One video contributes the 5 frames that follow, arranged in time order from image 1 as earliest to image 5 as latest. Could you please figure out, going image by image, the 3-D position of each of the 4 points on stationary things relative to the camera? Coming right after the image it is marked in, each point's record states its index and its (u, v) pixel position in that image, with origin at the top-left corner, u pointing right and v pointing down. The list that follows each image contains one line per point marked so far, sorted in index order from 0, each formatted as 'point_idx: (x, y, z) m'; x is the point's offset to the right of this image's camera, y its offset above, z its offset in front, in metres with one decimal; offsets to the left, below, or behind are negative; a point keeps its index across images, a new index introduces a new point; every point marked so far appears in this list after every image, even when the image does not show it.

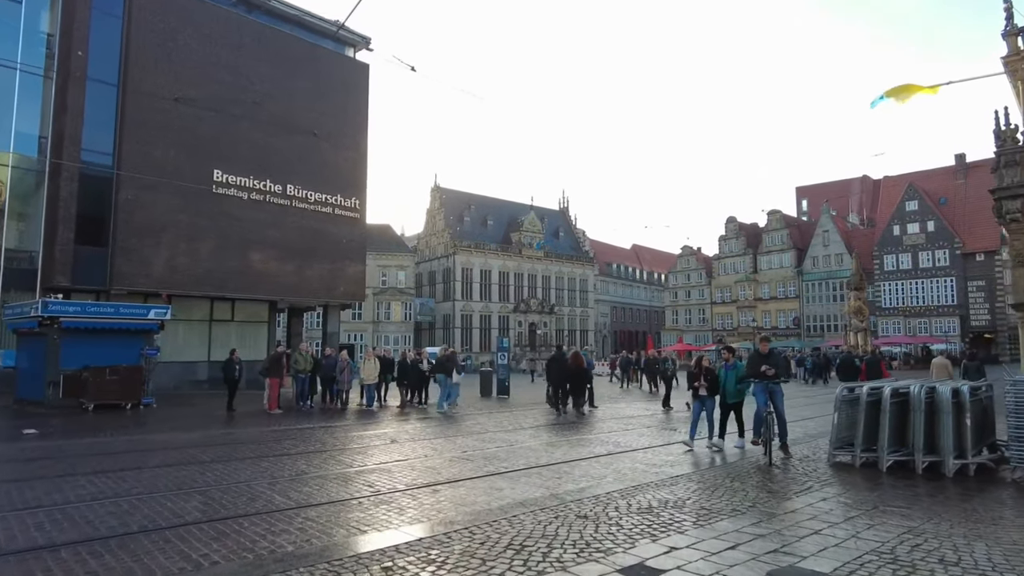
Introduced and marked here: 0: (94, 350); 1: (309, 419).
0: (-11.7, -1.8, +18.2) m
1: (-5.5, -3.5, +17.4) m
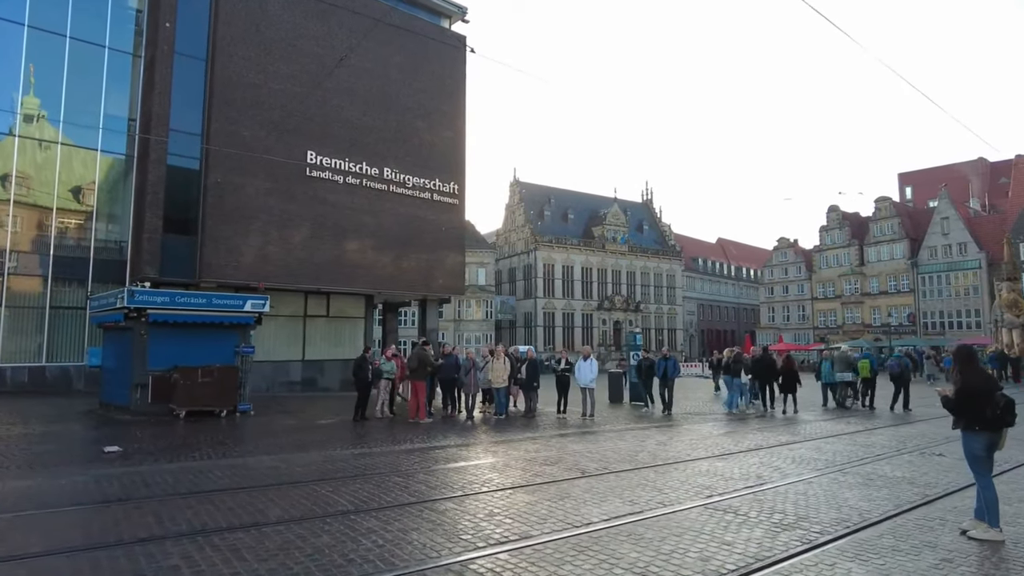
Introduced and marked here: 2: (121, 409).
0: (-7.9, -1.5, +15.6) m
1: (-1.7, -3.1, +14.2) m
2: (-9.4, -2.9, +15.6) m
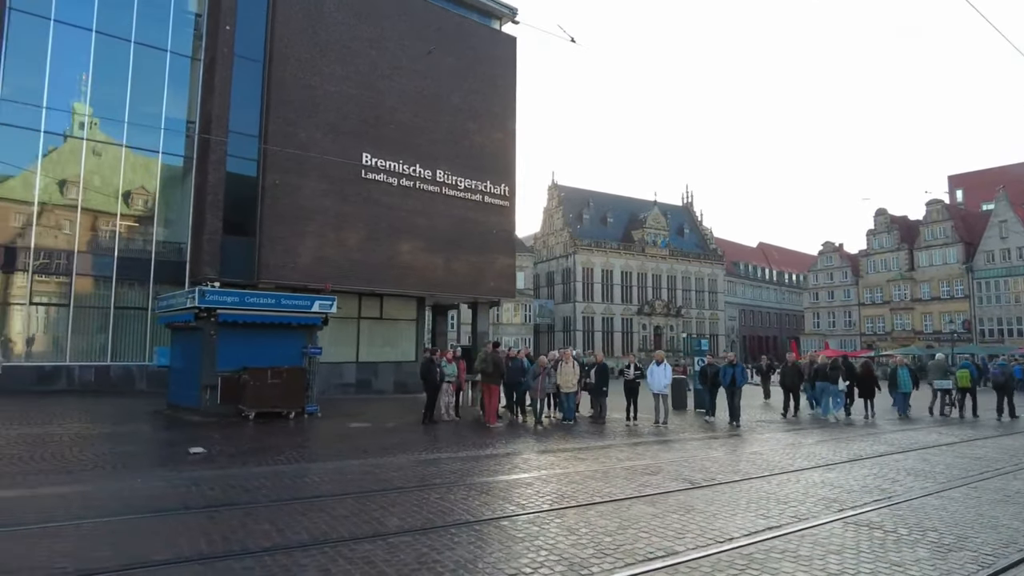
0: (-6.2, -1.5, +15.6) m
1: (-0.2, -3.2, +13.8) m
2: (-7.7, -2.9, +15.6) m
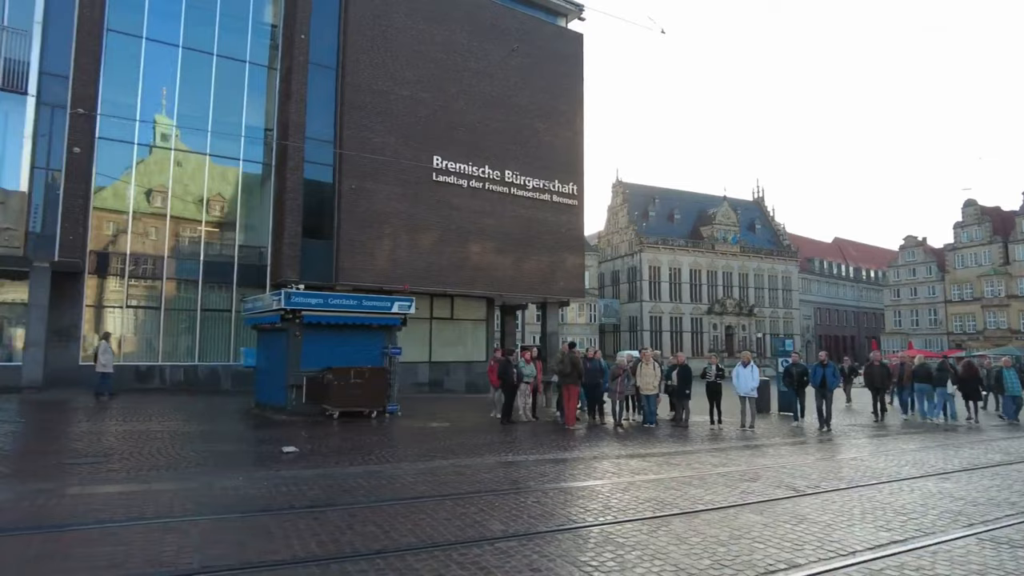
0: (-4.3, -1.5, +15.9) m
1: (+1.5, -3.2, +13.6) m
2: (-5.8, -2.9, +16.1) m
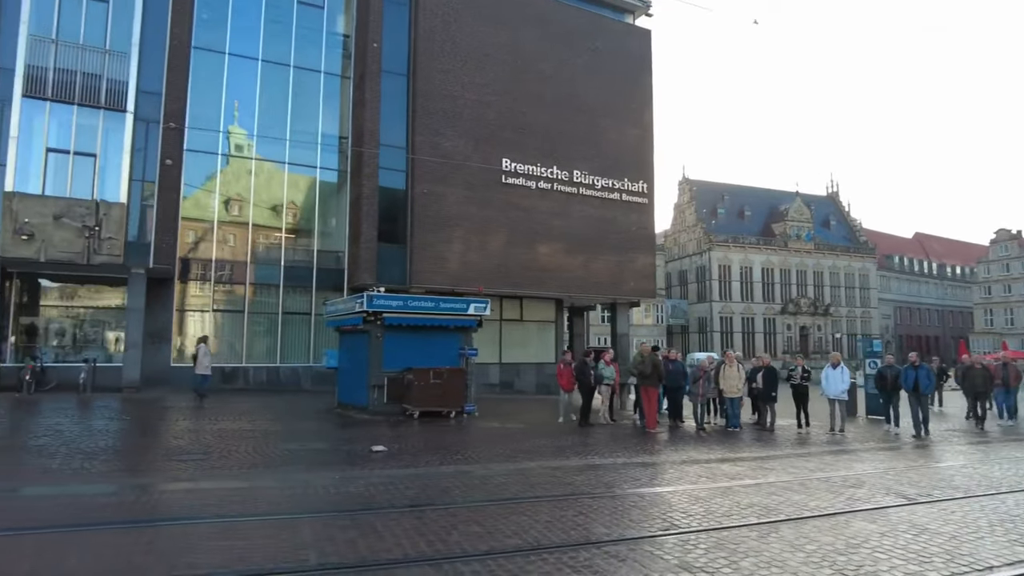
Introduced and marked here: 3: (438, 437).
0: (-2.5, -1.6, +16.2) m
1: (+3.2, -3.2, +13.3) m
2: (-3.9, -3.0, +16.5) m
3: (-1.5, -3.1, +13.6) m
